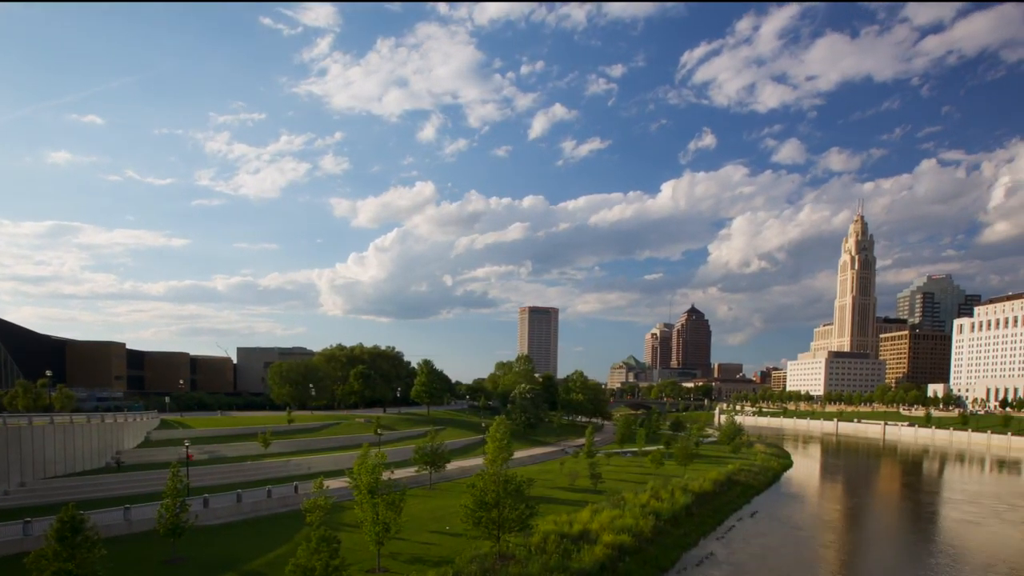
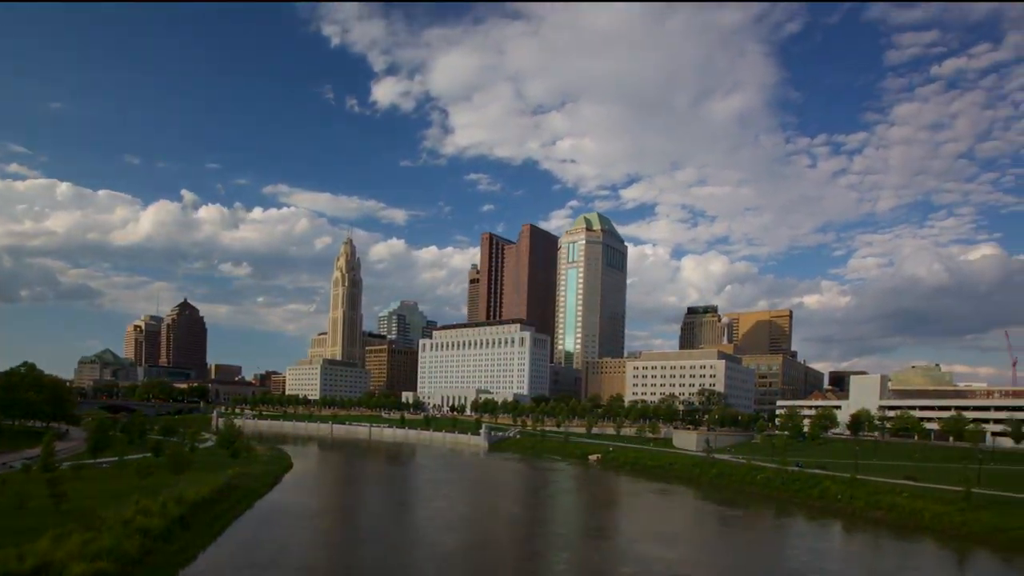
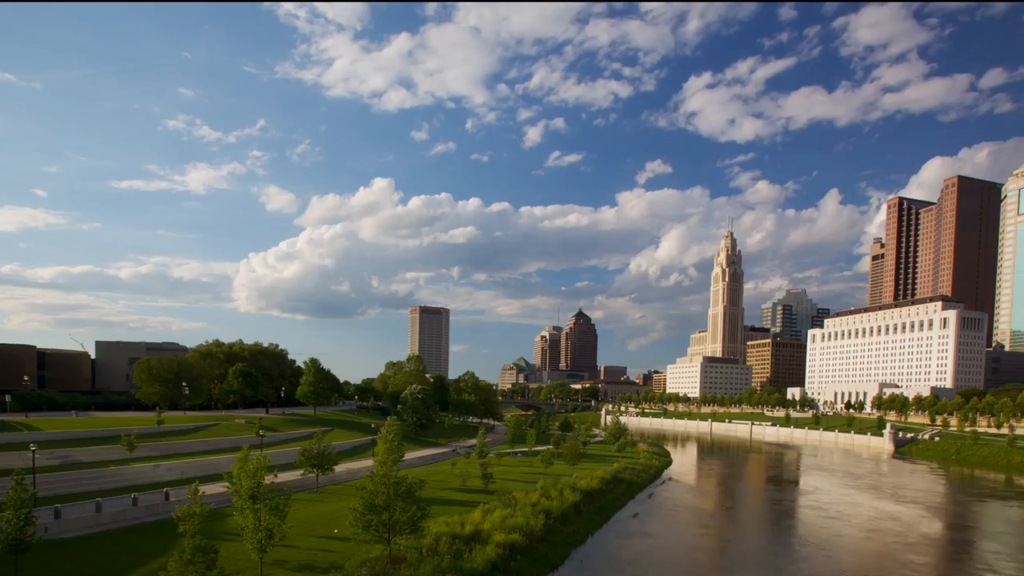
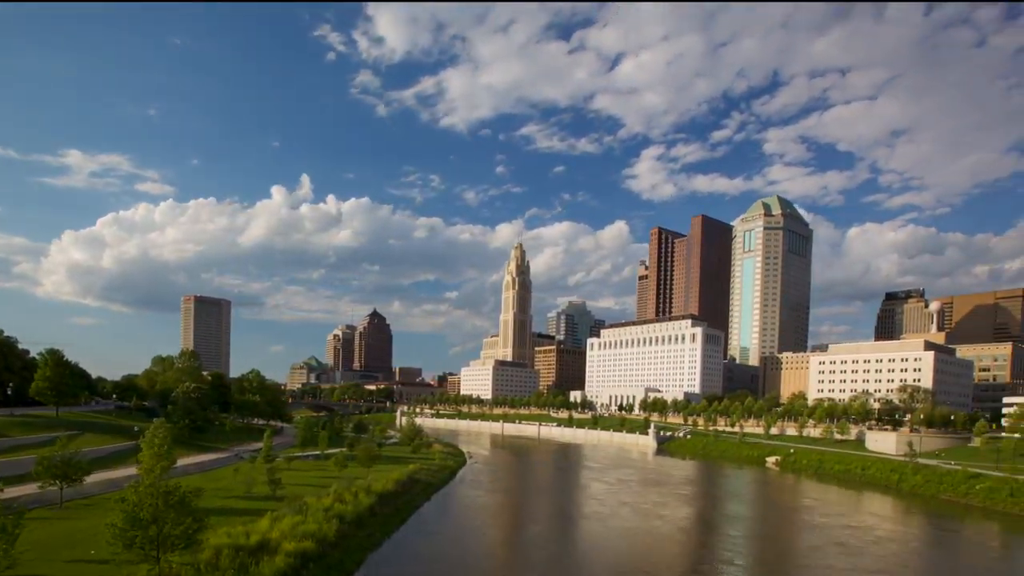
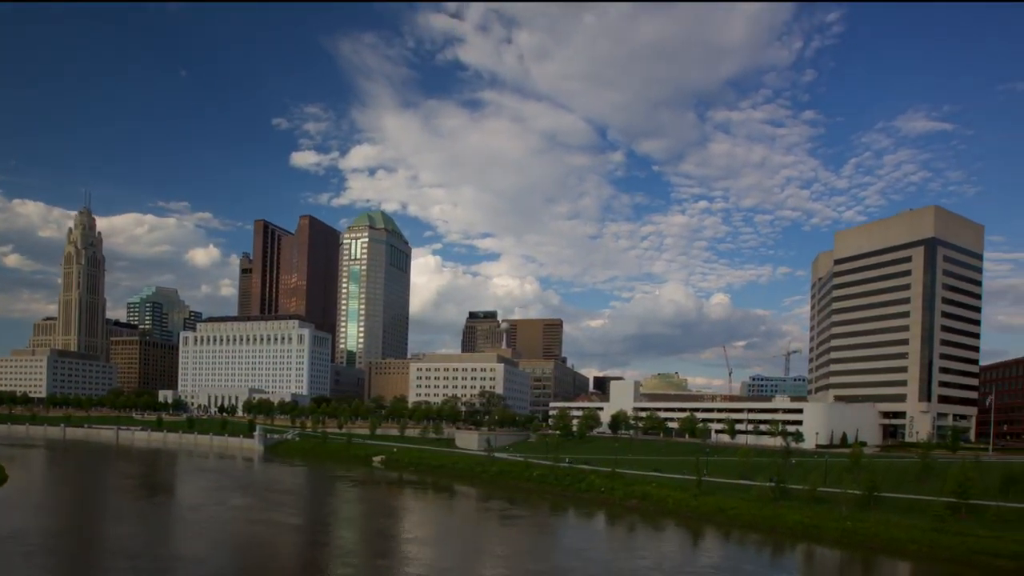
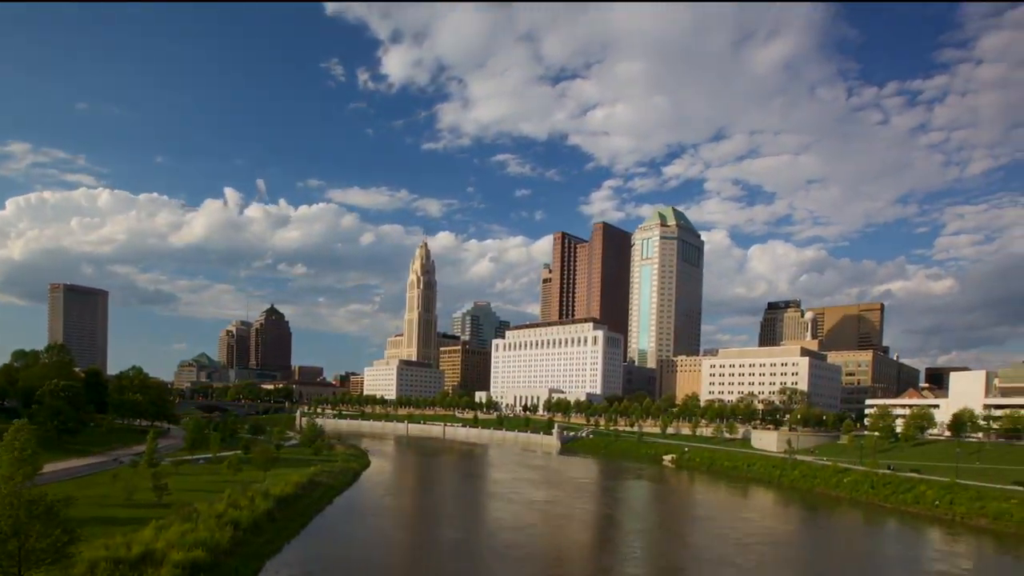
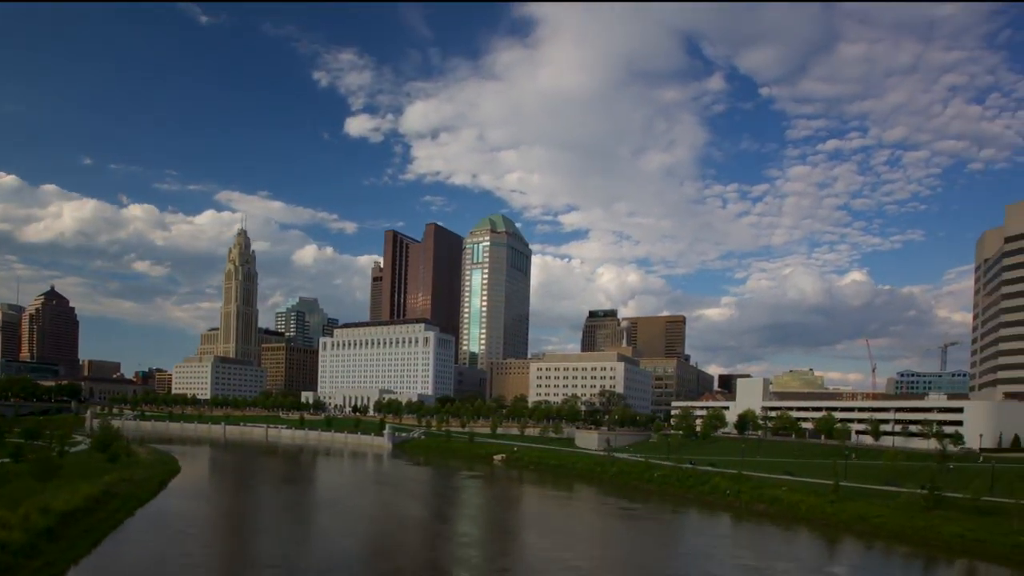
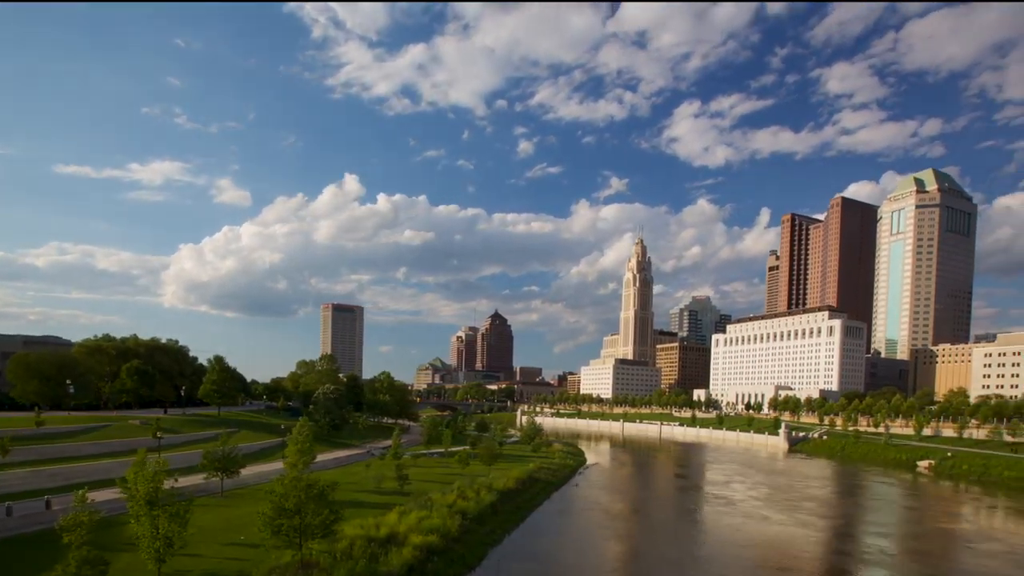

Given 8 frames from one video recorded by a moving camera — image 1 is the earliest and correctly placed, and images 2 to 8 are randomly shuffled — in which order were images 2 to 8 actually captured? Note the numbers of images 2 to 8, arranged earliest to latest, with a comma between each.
3, 8, 4, 6, 2, 7, 5
